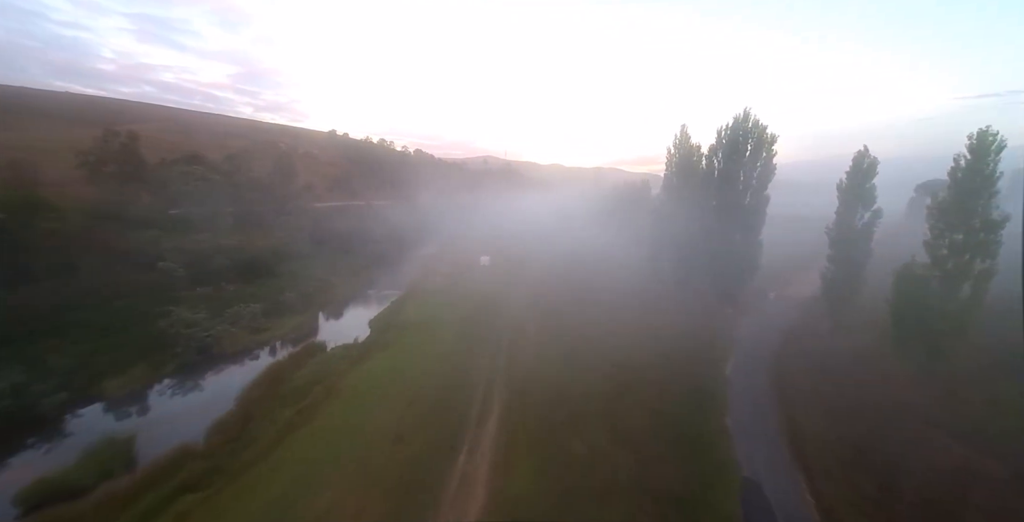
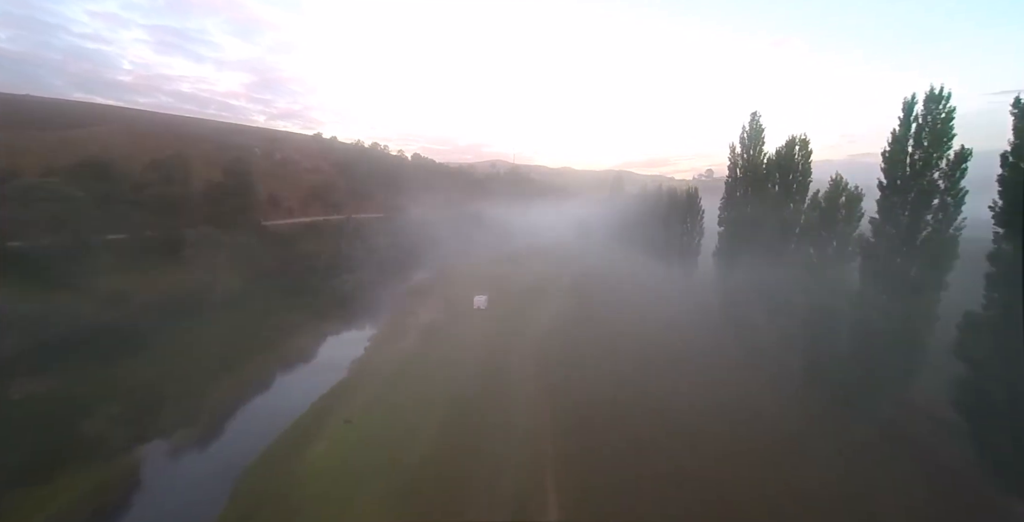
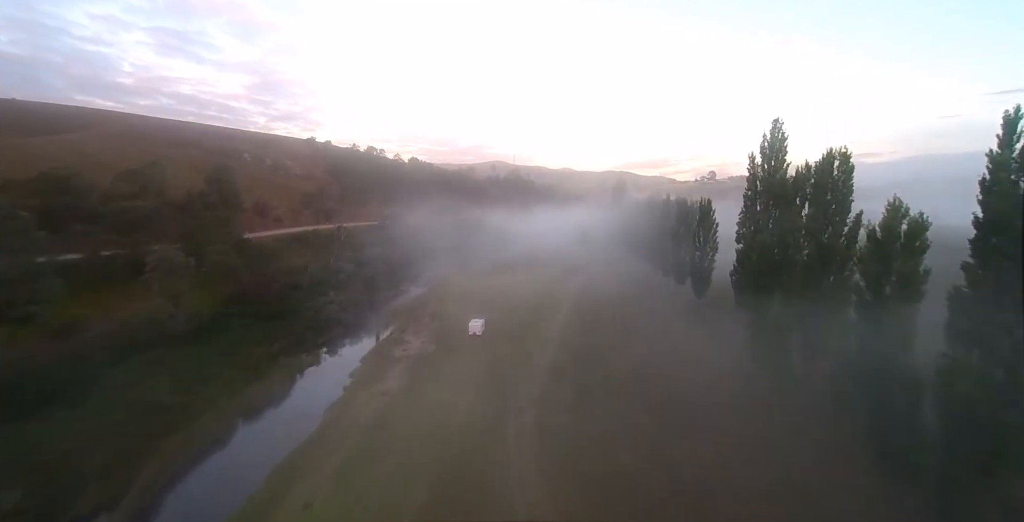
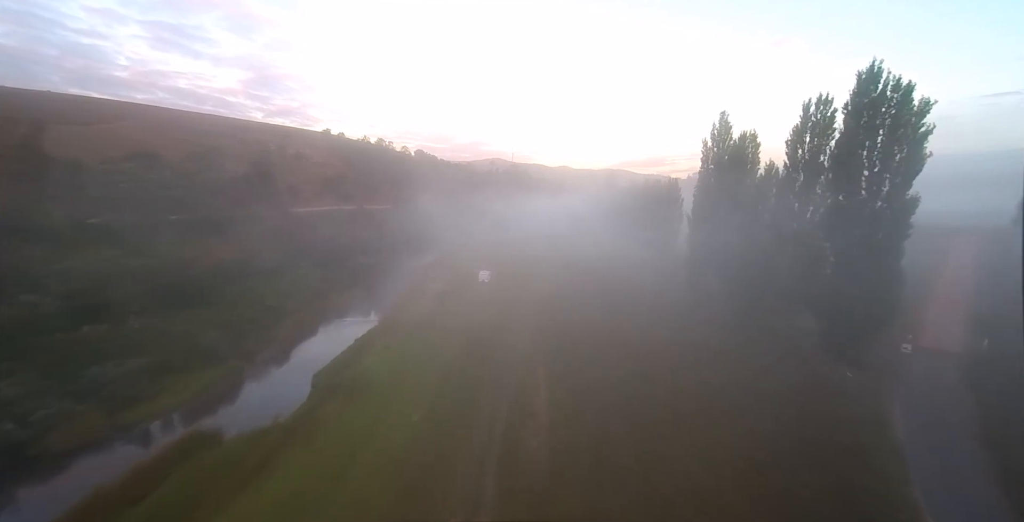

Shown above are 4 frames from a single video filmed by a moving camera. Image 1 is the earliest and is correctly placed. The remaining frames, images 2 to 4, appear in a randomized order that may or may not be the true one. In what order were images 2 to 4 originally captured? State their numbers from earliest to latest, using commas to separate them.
4, 2, 3
